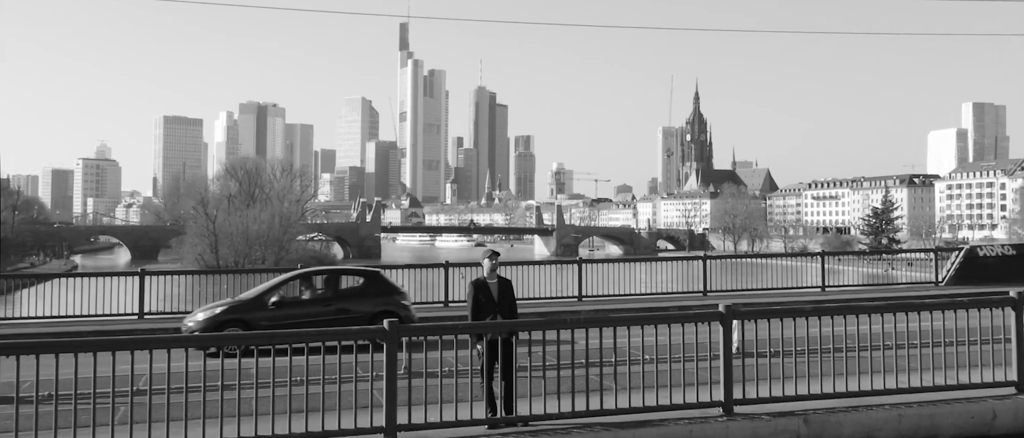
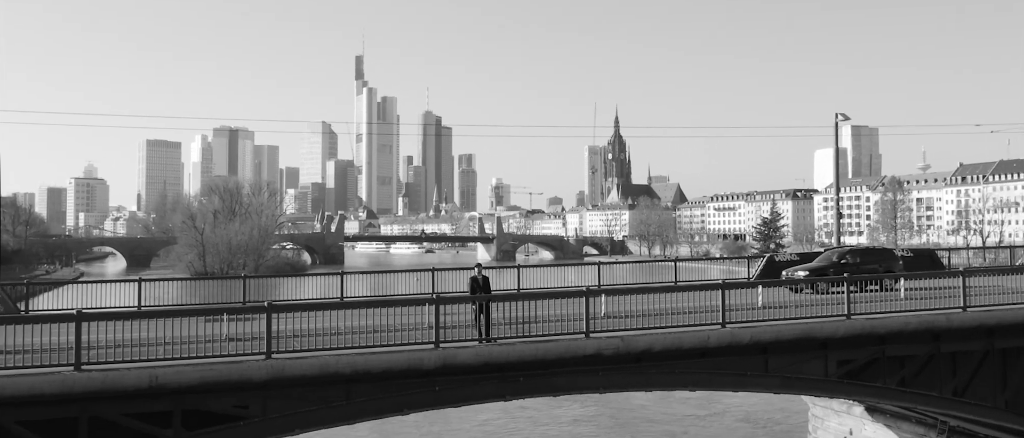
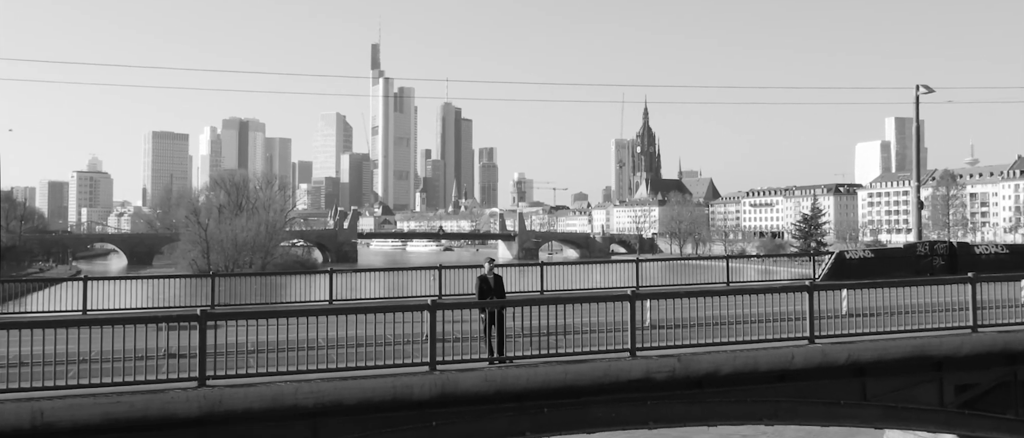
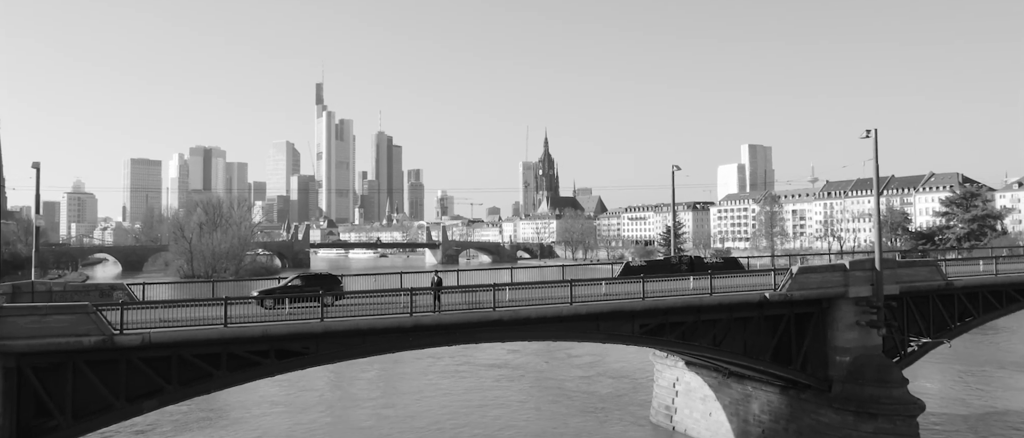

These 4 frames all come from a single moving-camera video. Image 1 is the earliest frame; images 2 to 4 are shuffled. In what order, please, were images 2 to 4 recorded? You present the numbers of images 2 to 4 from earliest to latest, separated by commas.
3, 2, 4
